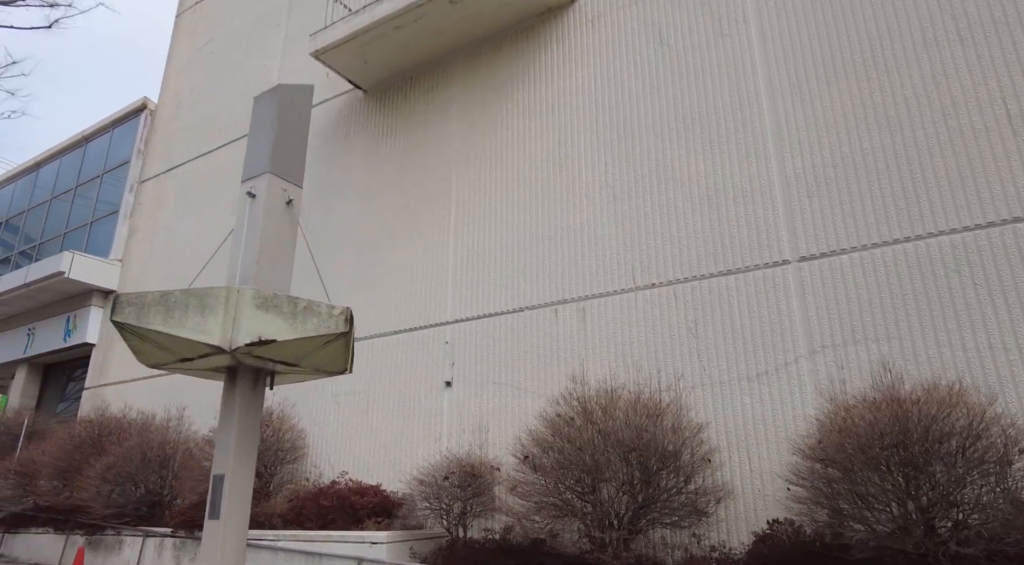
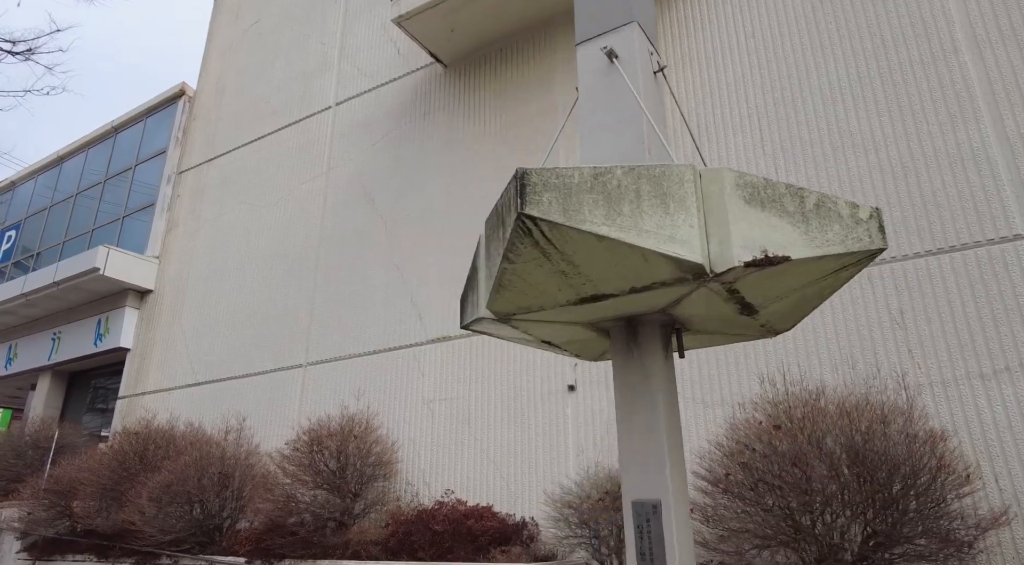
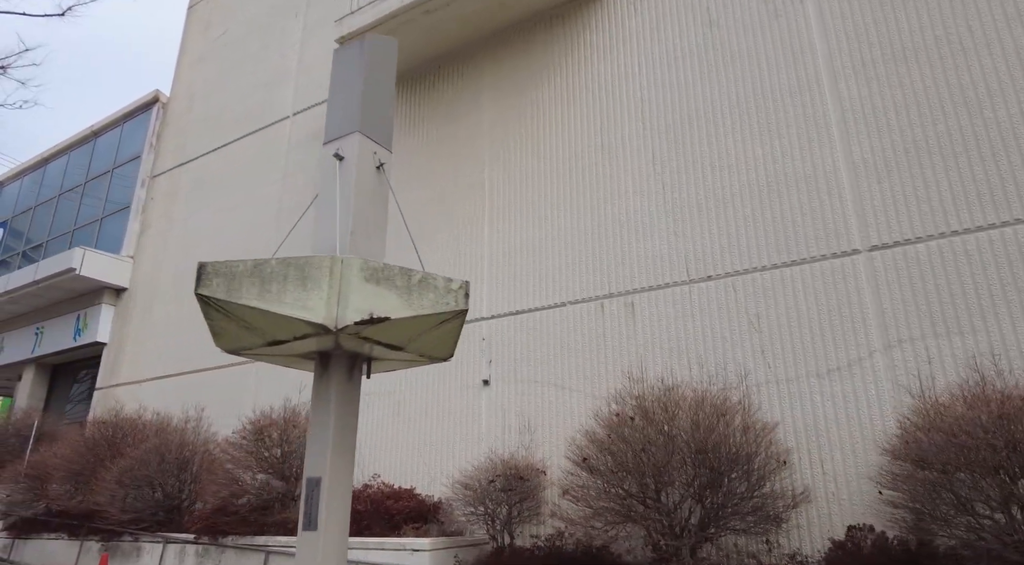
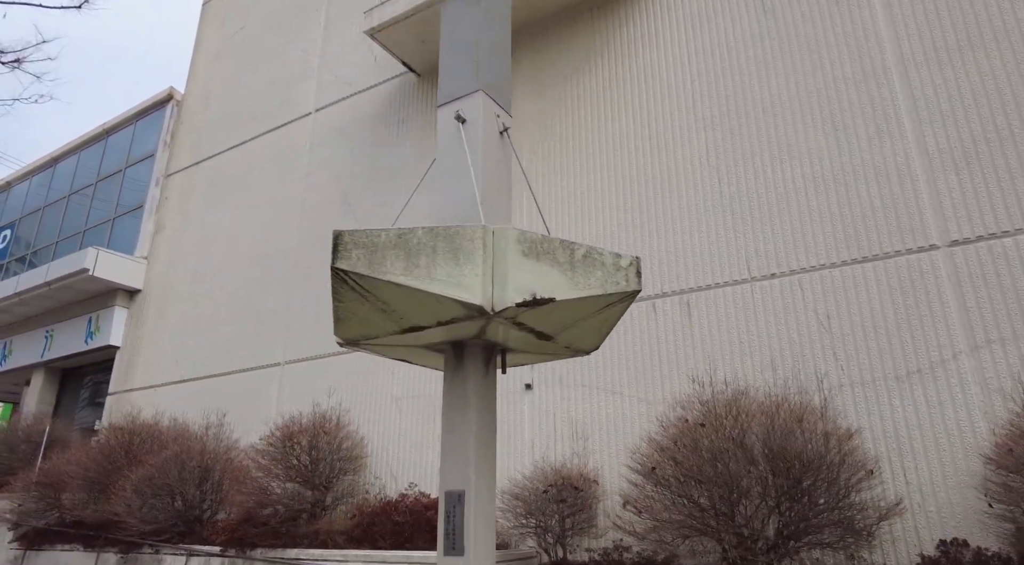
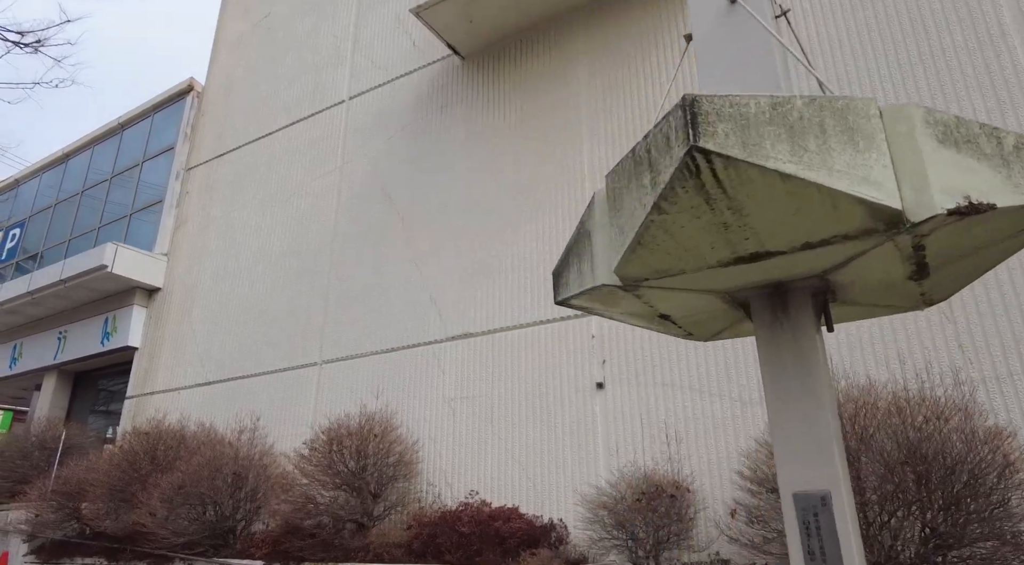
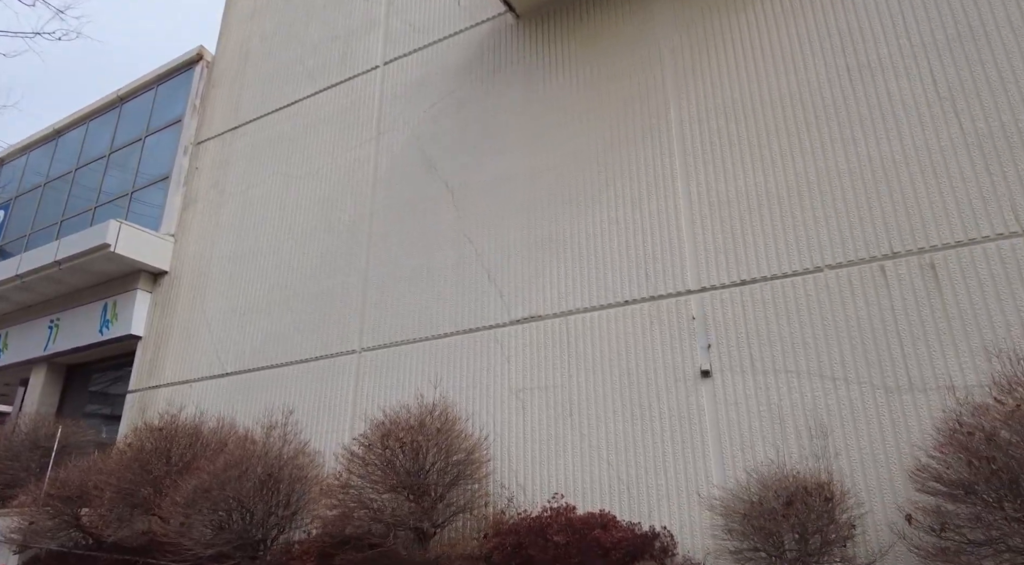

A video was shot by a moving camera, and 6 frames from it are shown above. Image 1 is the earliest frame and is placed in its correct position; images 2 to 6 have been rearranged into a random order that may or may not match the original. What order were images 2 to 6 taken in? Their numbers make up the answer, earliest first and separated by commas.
3, 4, 2, 5, 6
